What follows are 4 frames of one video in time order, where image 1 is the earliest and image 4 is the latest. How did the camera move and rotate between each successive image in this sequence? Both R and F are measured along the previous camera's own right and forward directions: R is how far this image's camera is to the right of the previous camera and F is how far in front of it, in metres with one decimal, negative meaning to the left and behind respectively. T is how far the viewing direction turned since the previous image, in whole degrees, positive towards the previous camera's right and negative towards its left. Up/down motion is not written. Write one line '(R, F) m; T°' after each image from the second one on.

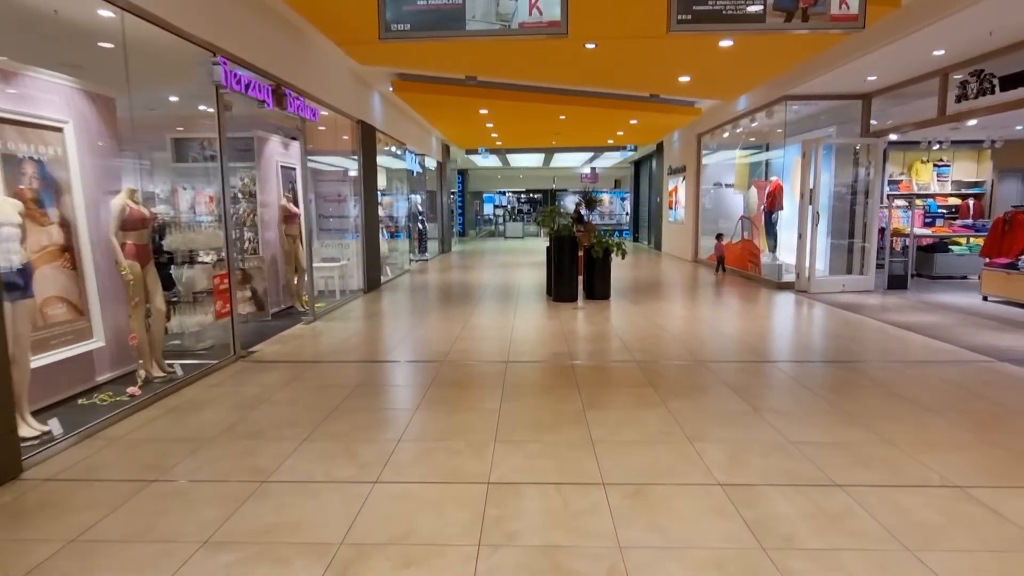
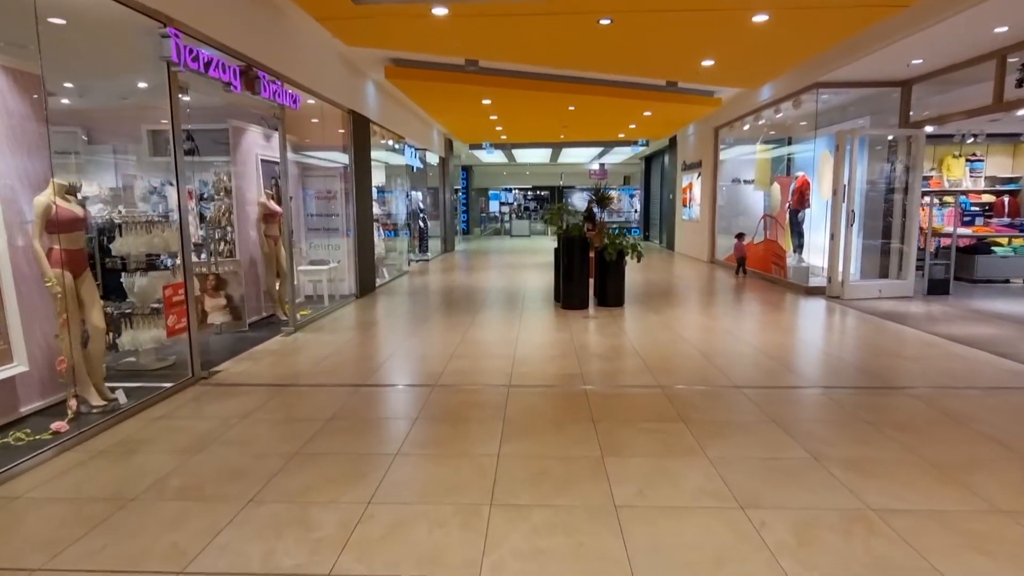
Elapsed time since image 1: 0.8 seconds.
(0.0, +0.7) m; -1°
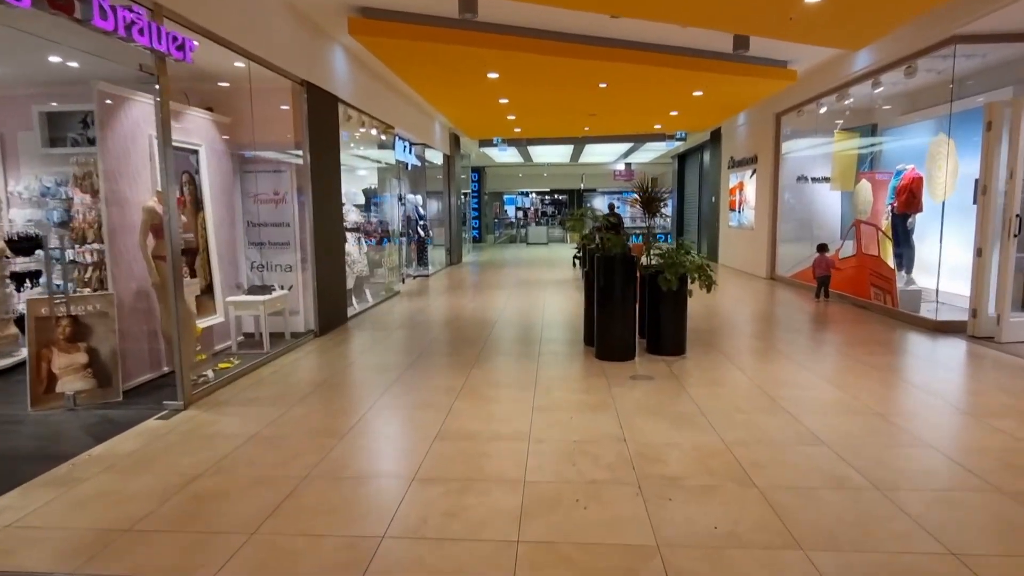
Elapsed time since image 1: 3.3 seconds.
(0.0, +2.3) m; -1°
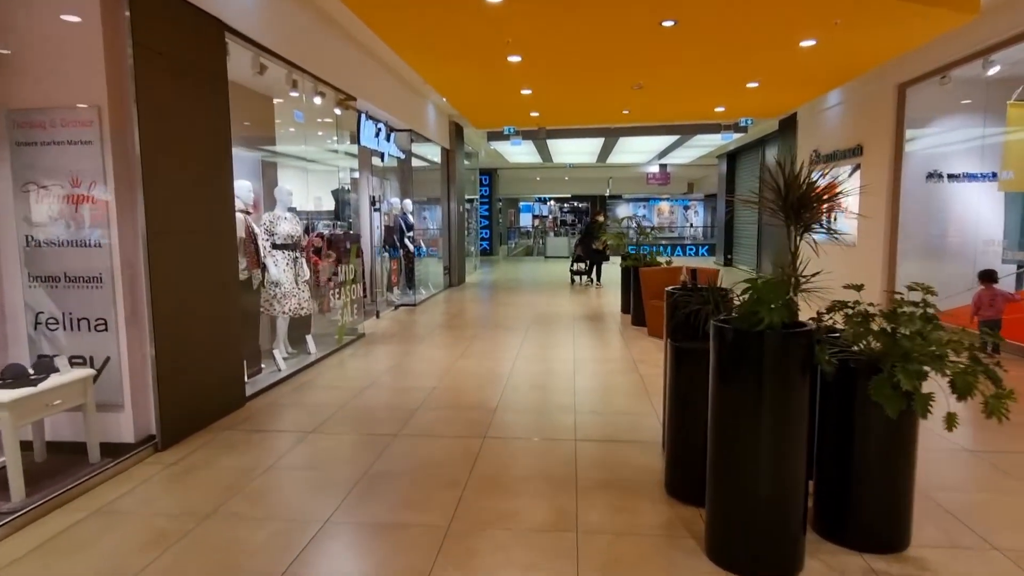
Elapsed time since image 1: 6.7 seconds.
(0.0, +2.9) m; -1°
